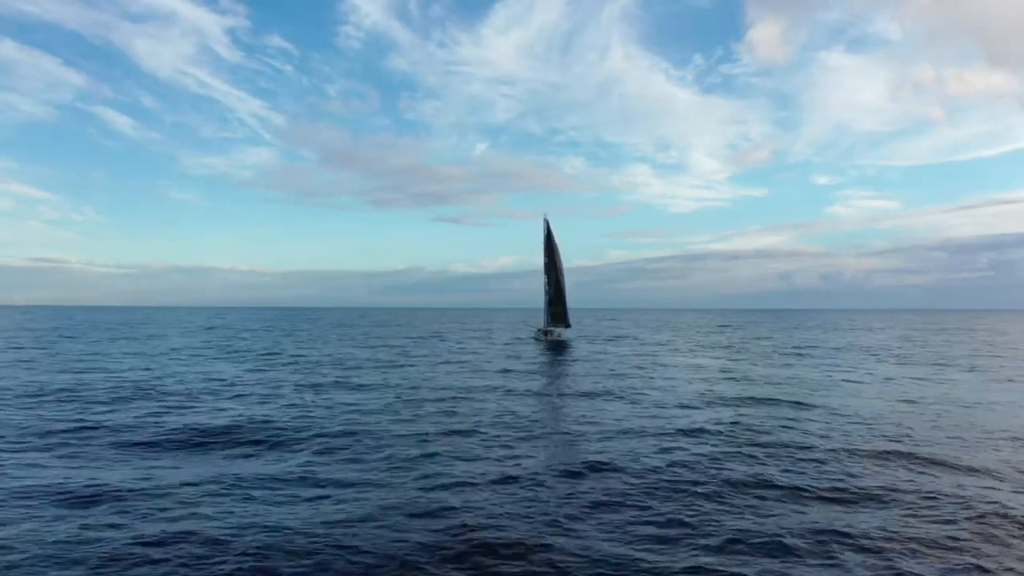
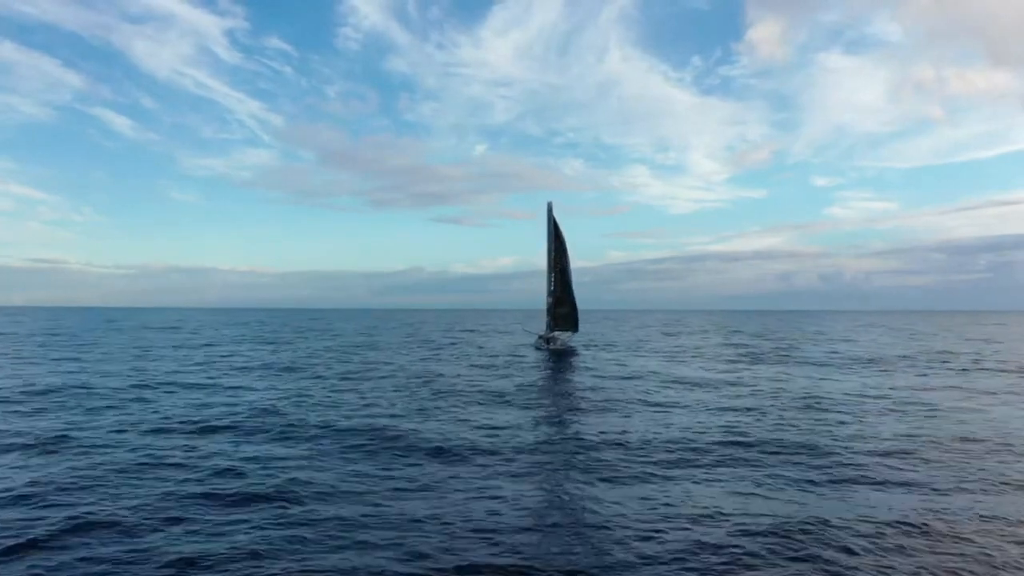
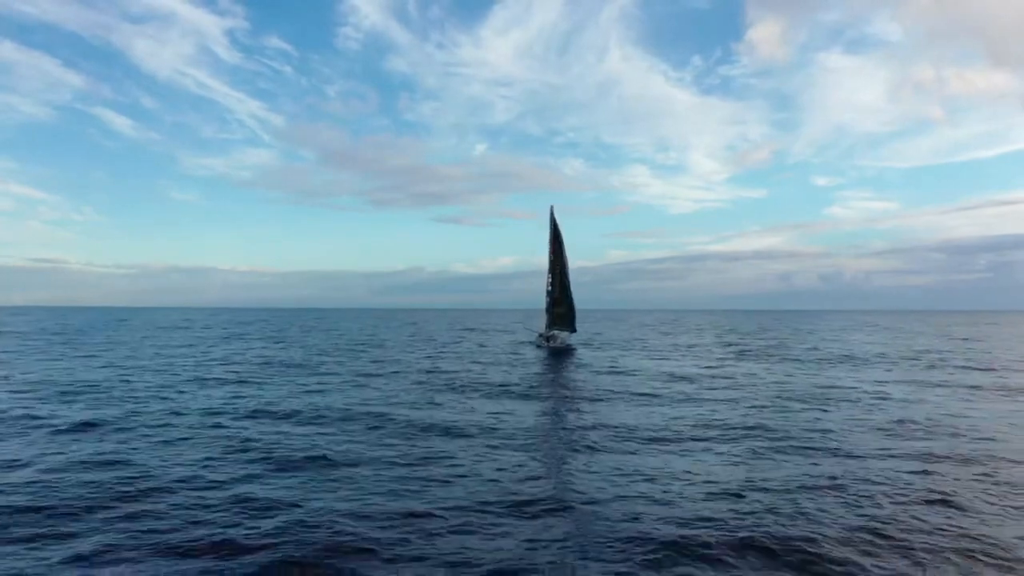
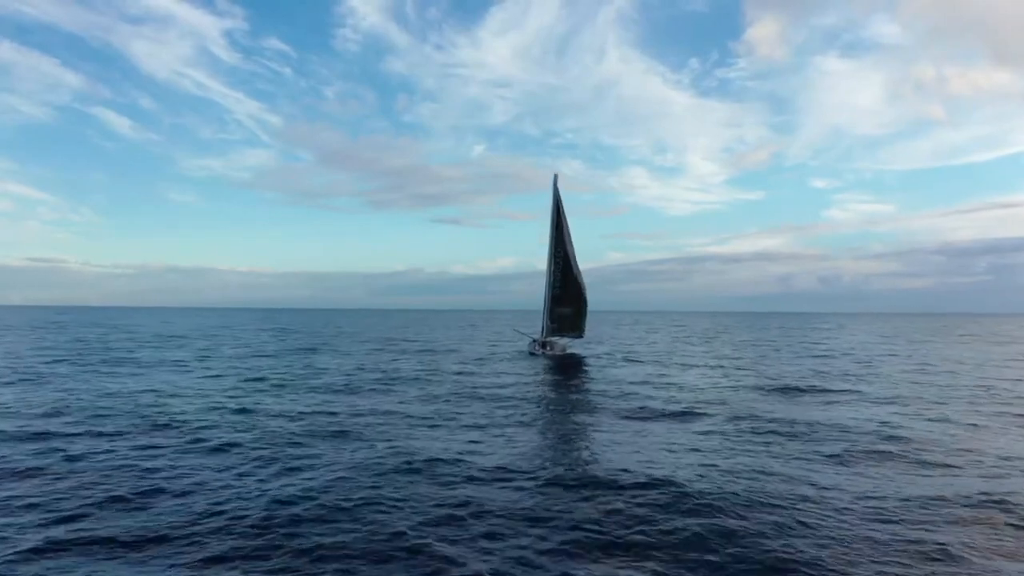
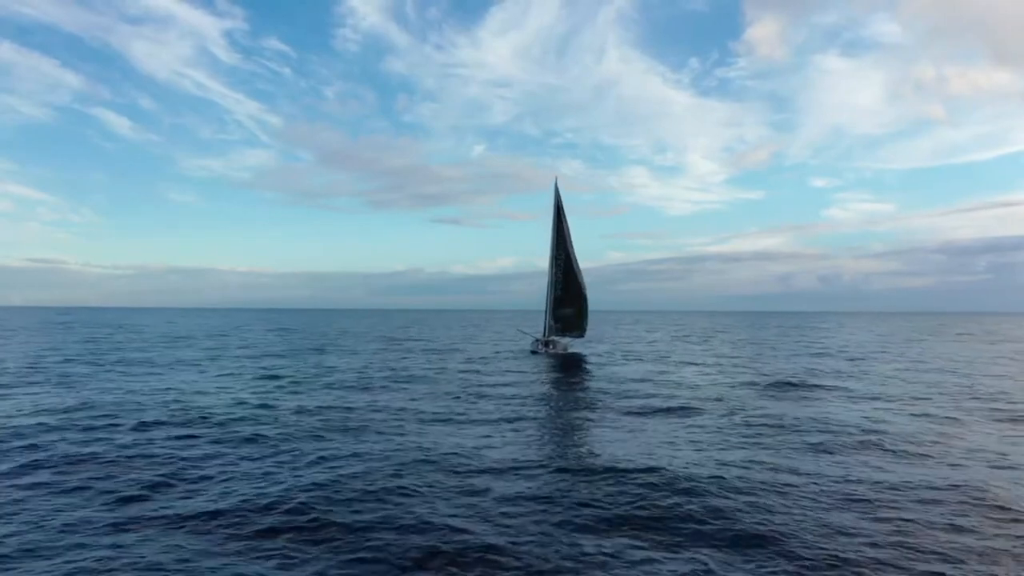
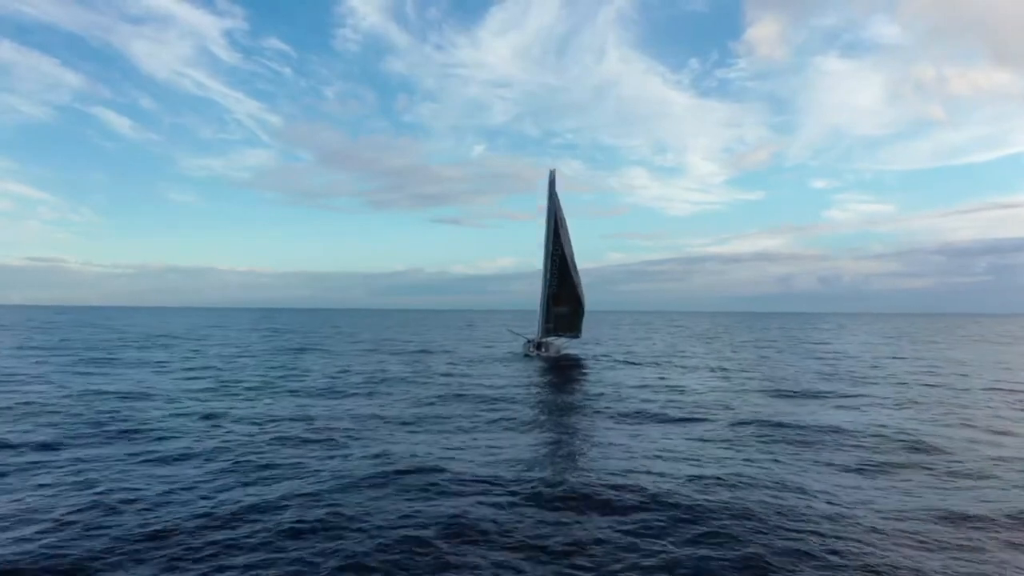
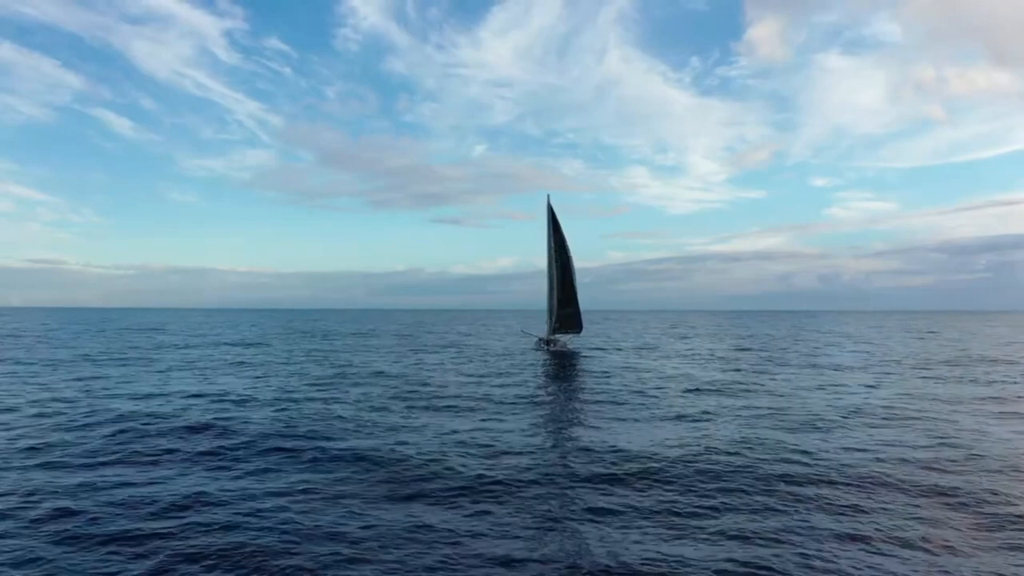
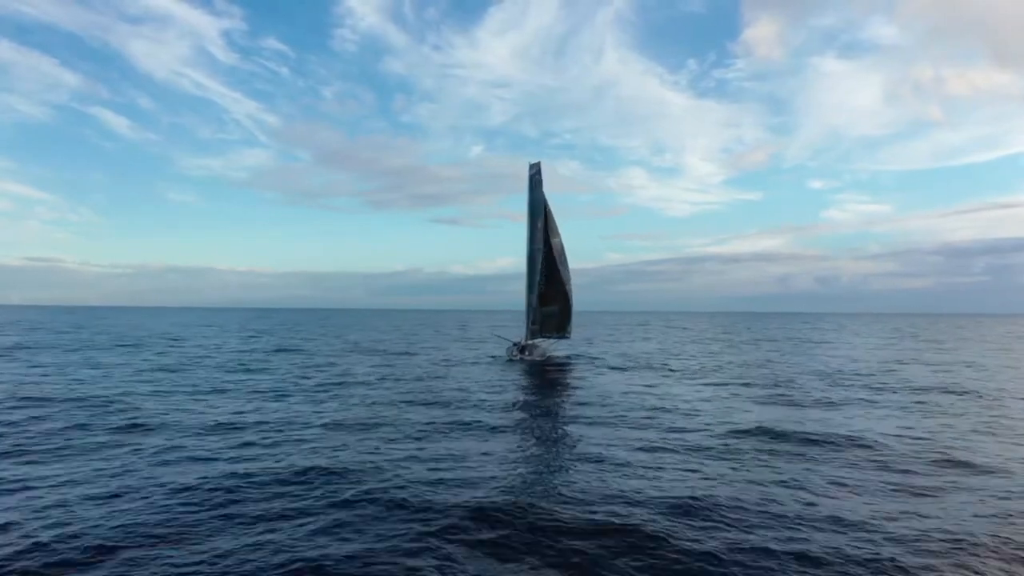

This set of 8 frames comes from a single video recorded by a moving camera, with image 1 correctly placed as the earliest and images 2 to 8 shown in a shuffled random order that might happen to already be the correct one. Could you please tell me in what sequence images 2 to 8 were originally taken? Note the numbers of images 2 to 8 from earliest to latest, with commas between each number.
3, 2, 7, 5, 4, 6, 8
